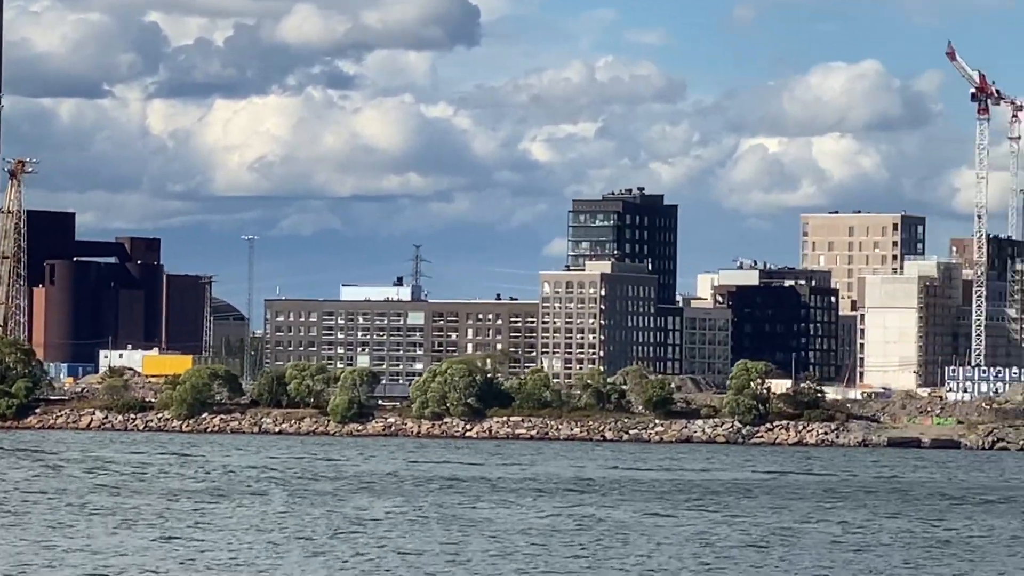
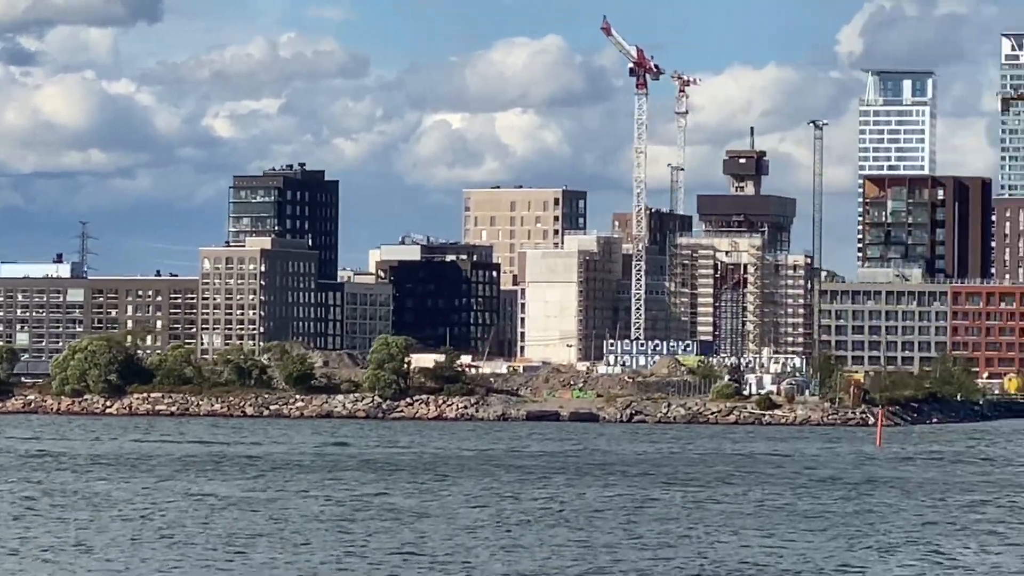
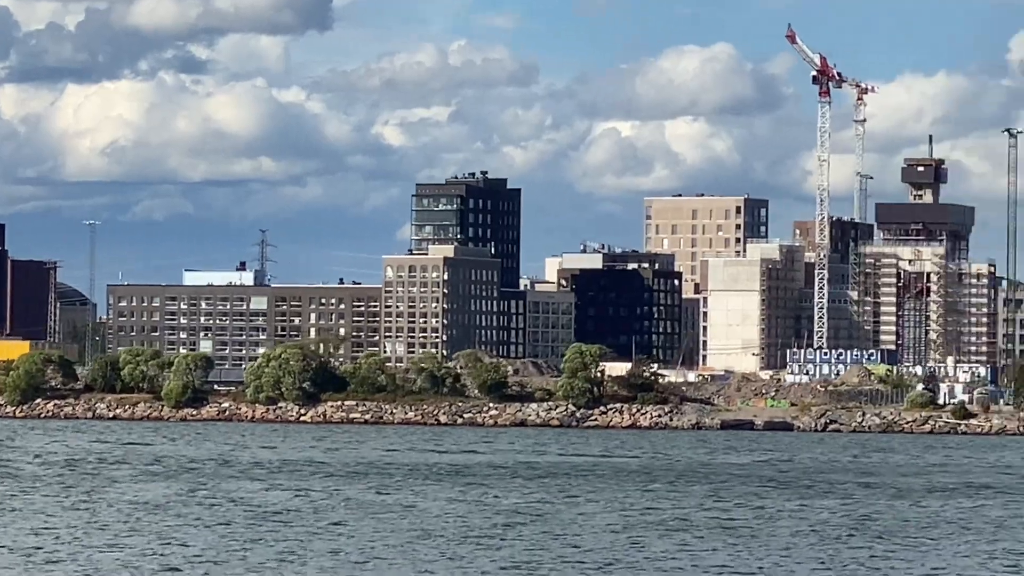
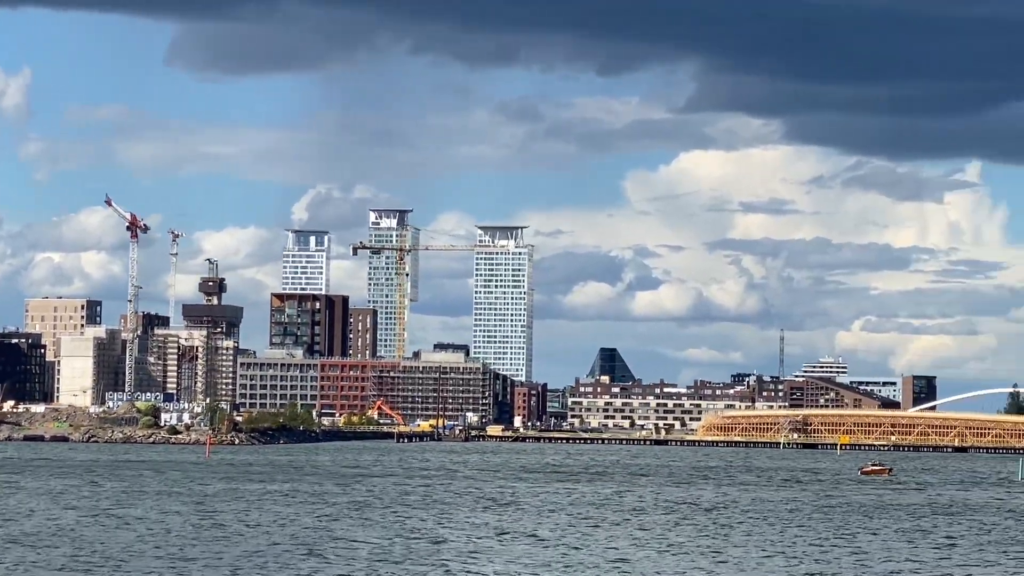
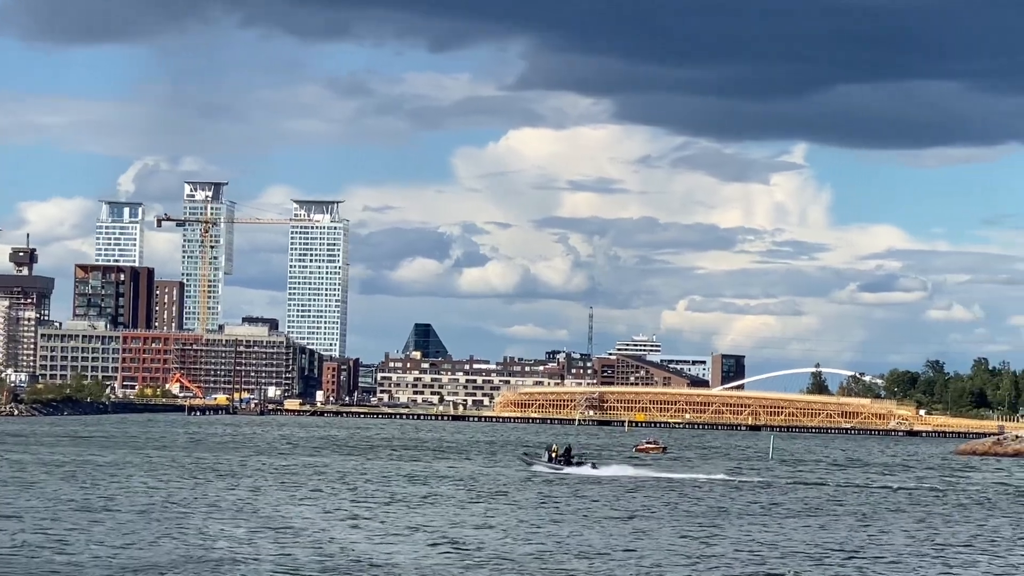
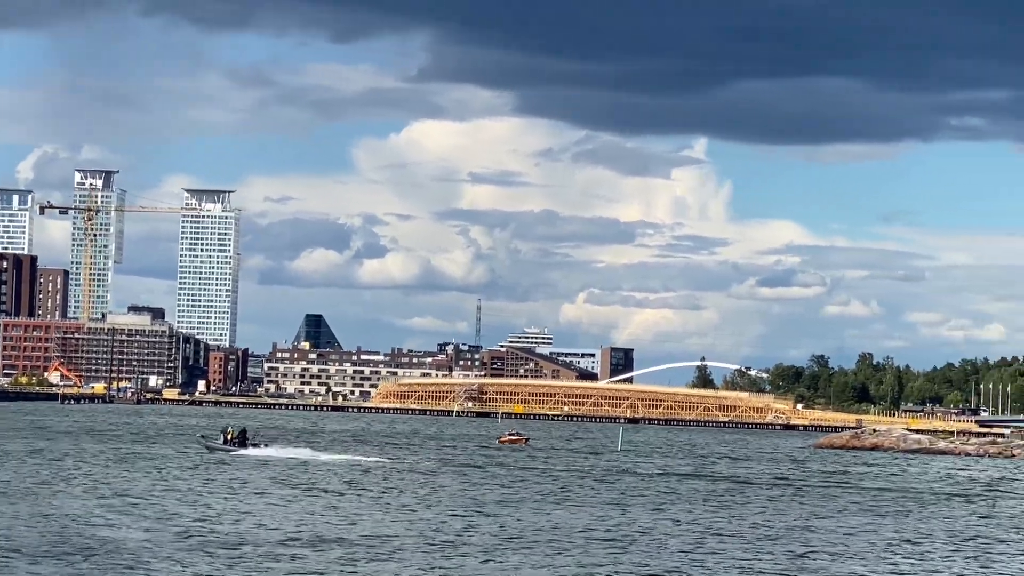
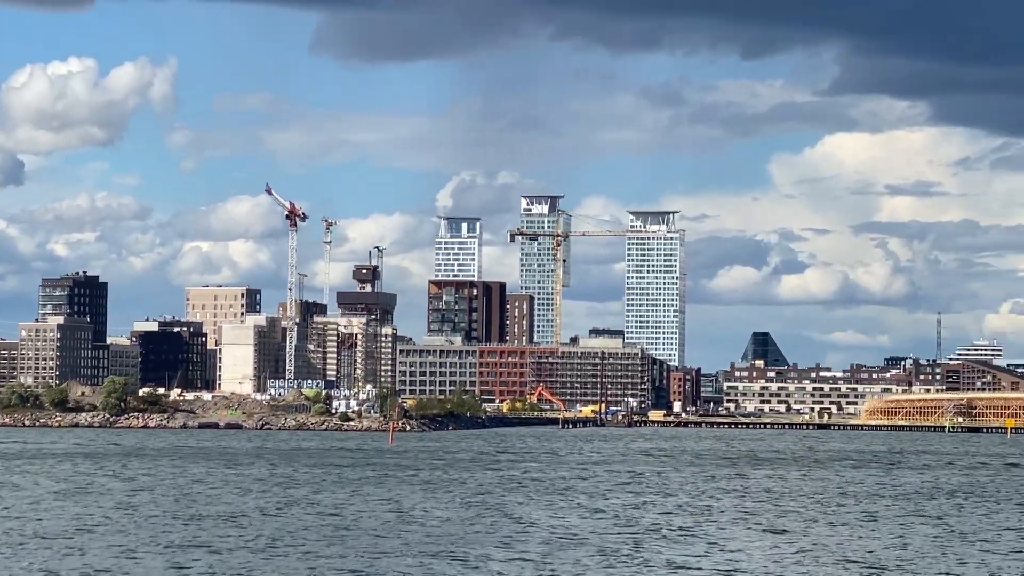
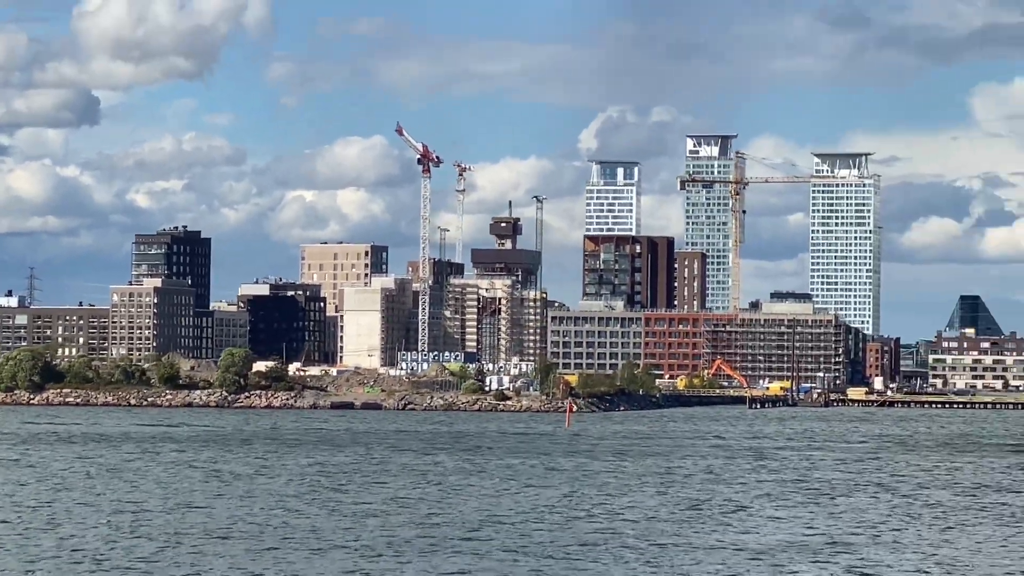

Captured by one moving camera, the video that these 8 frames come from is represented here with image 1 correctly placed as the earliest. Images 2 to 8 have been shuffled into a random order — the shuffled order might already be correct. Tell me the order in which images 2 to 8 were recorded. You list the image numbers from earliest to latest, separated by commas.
3, 2, 8, 7, 4, 5, 6
